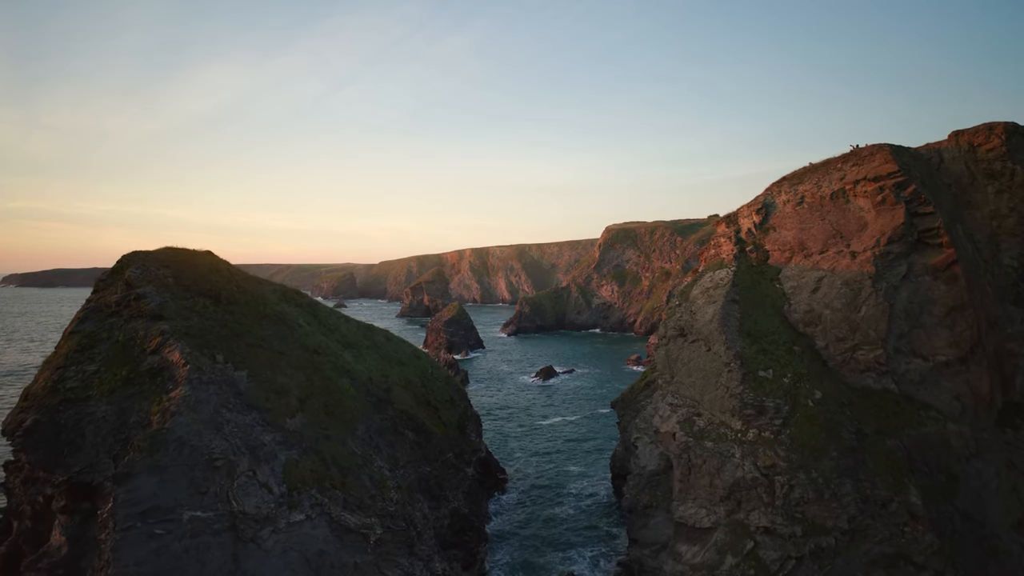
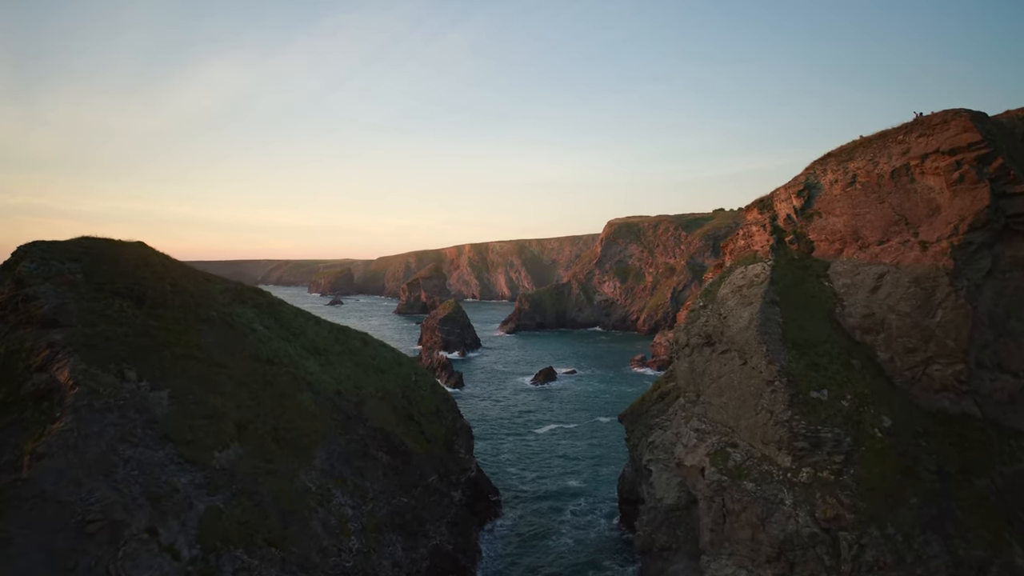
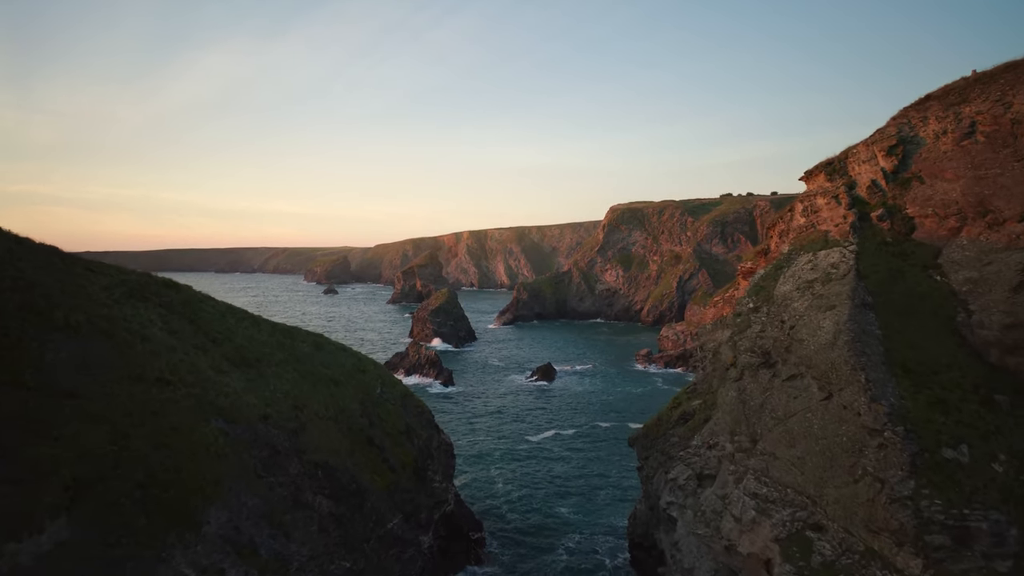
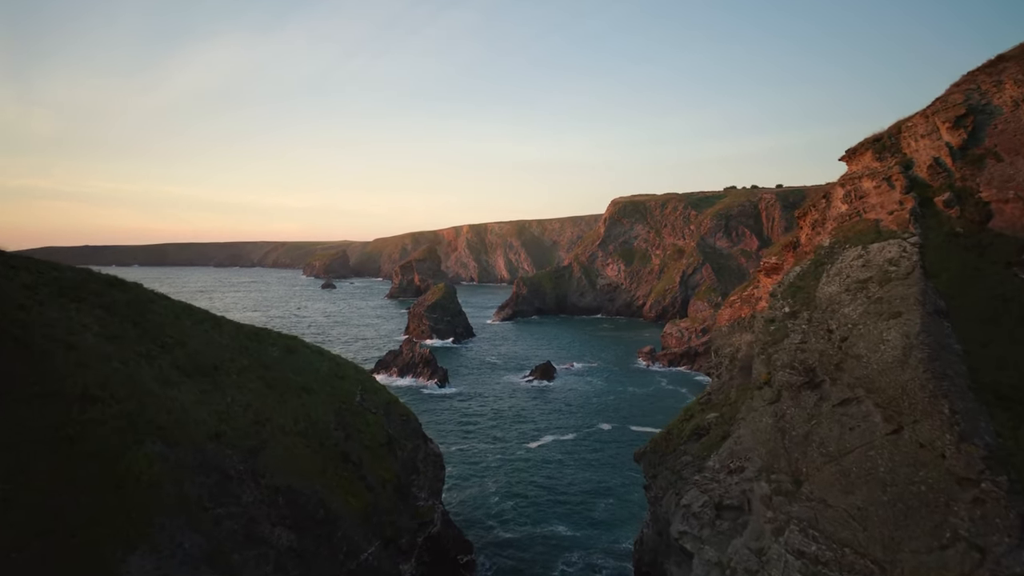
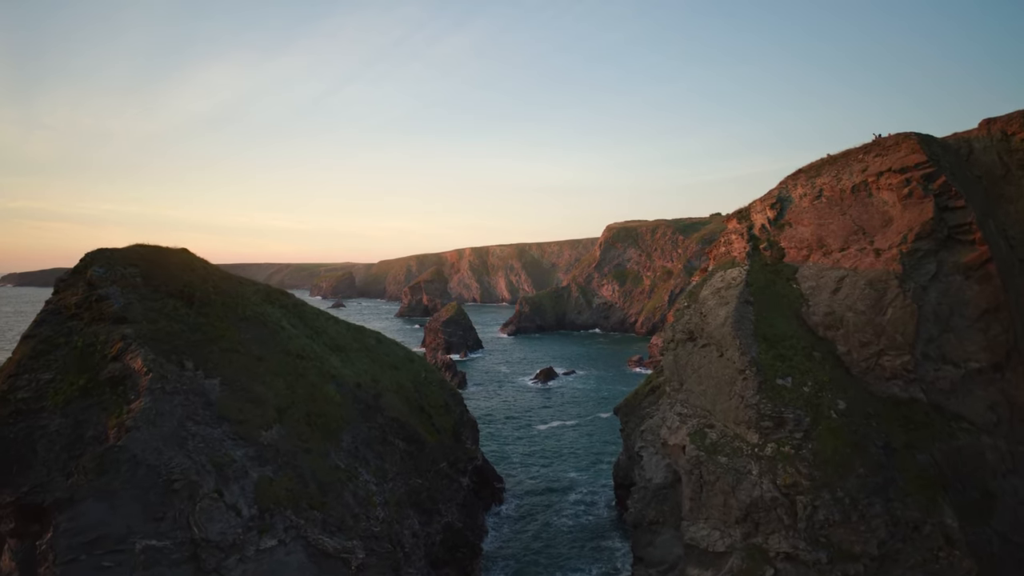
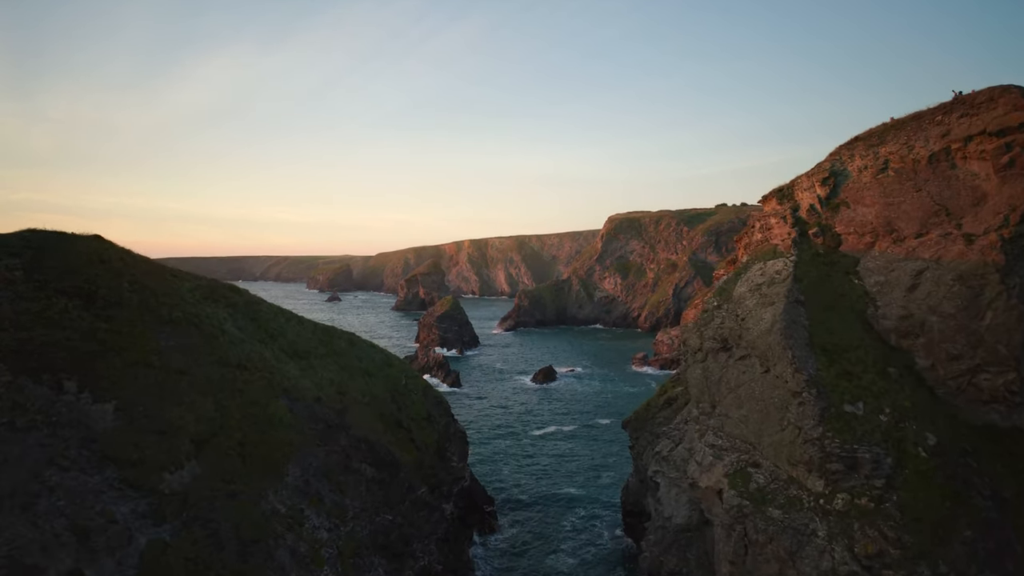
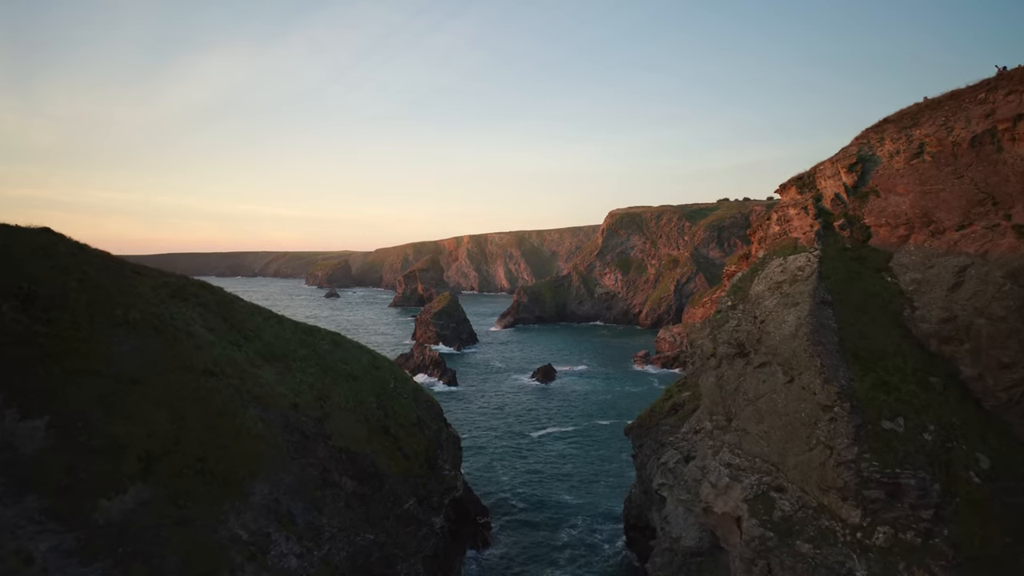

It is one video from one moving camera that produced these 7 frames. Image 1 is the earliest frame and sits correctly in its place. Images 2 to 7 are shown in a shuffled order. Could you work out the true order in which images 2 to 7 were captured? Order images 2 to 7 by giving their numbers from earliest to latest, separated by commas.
5, 2, 6, 7, 3, 4
